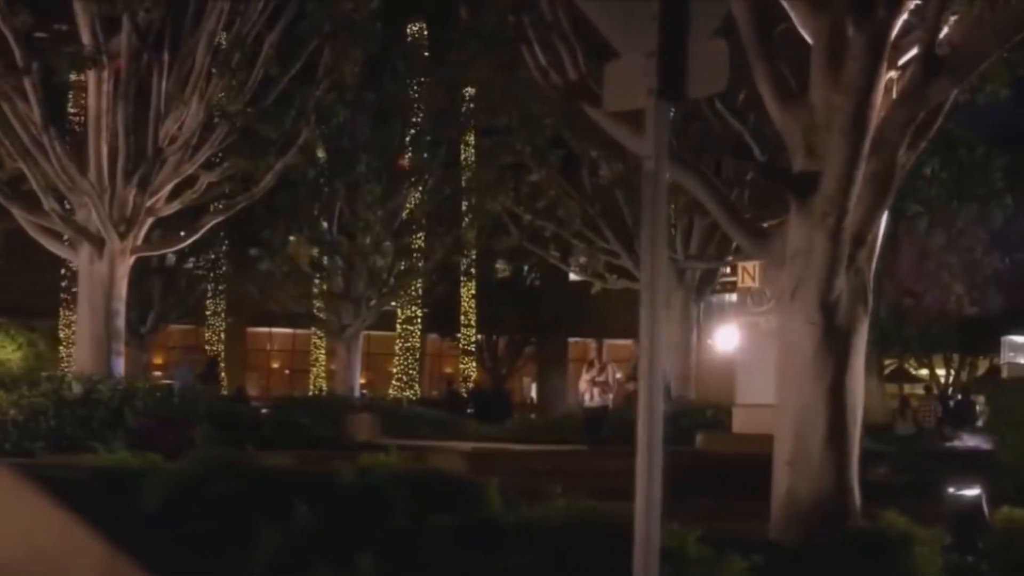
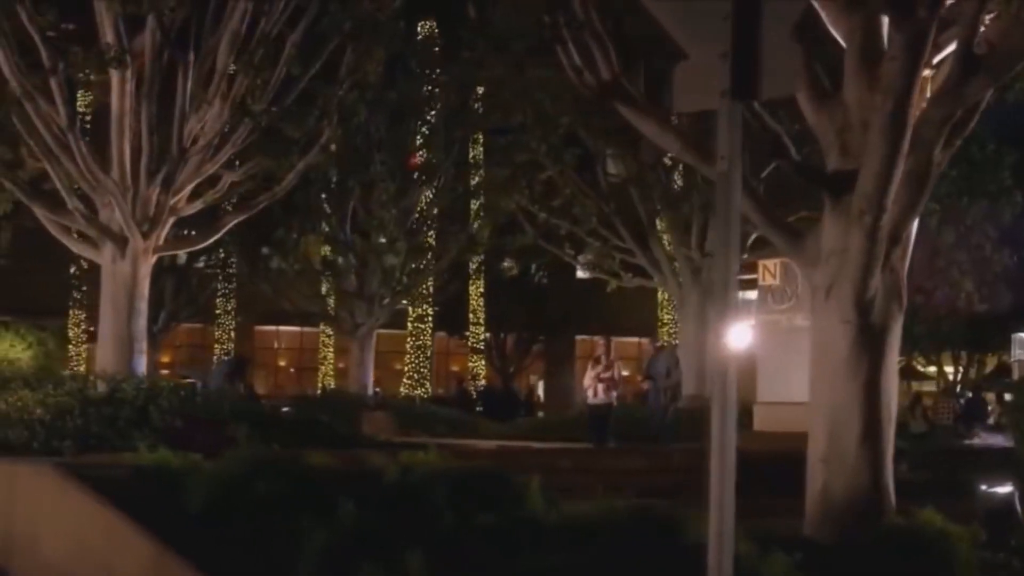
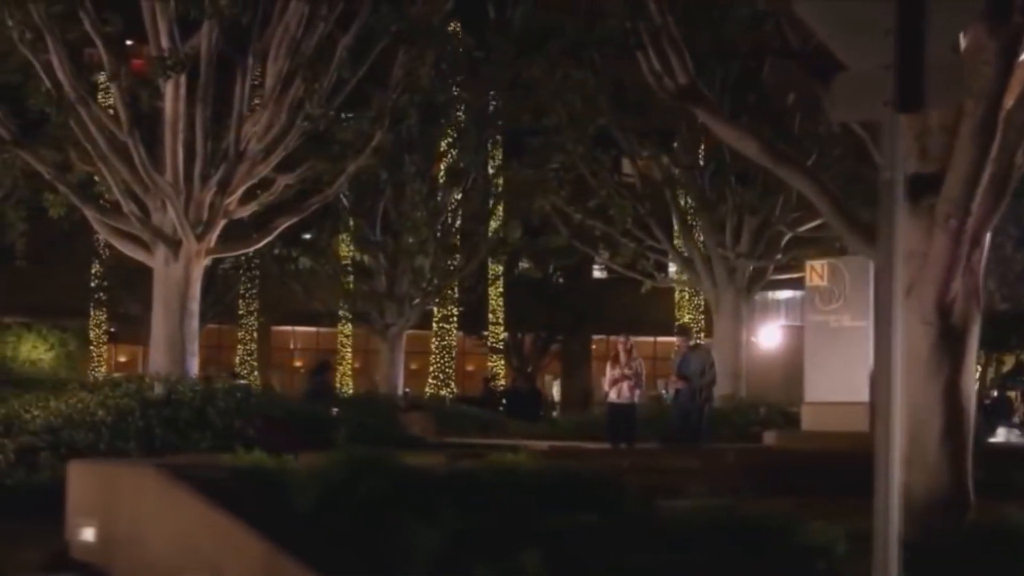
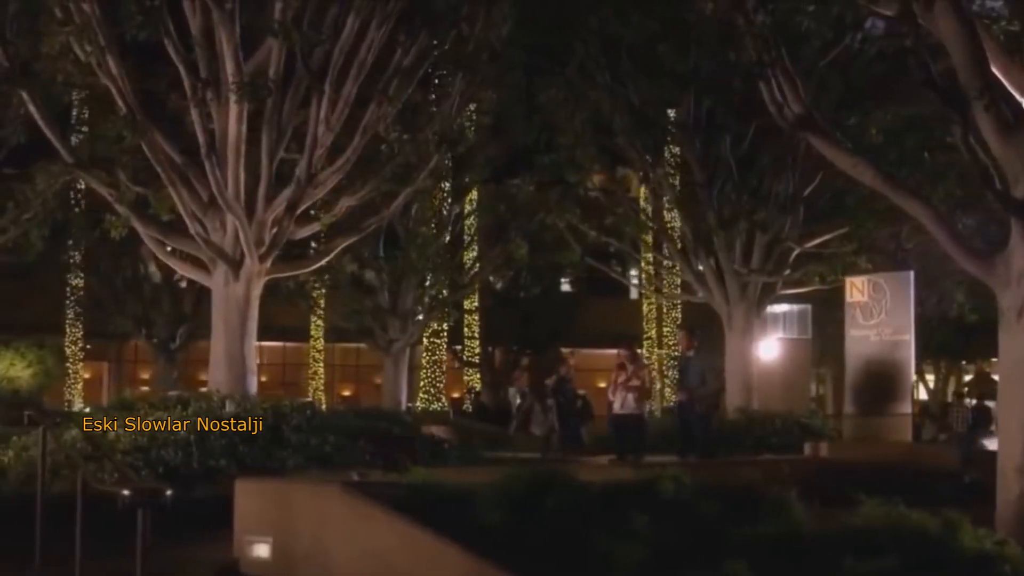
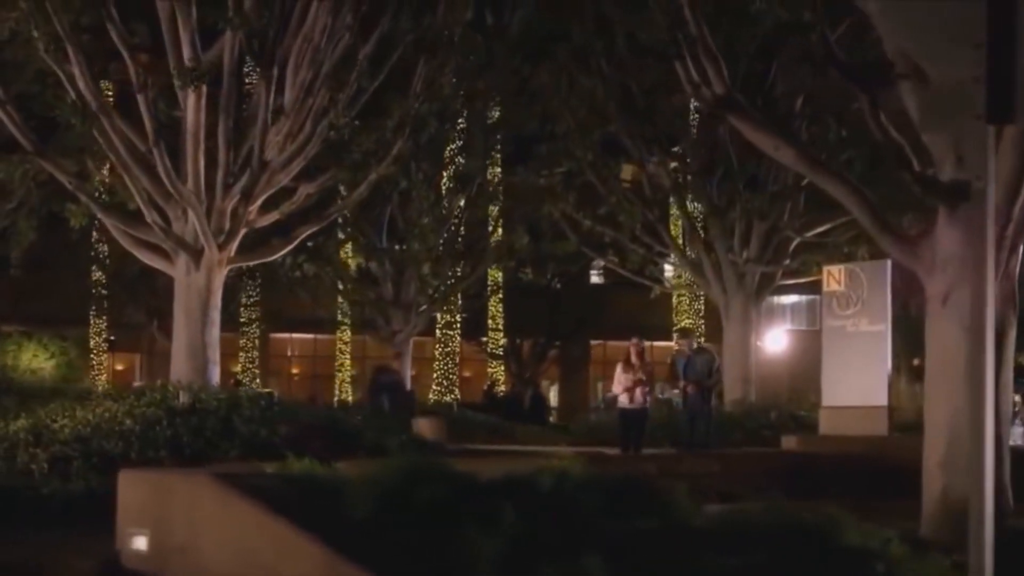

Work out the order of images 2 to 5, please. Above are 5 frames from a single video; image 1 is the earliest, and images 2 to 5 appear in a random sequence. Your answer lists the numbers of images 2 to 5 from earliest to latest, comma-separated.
2, 3, 5, 4
